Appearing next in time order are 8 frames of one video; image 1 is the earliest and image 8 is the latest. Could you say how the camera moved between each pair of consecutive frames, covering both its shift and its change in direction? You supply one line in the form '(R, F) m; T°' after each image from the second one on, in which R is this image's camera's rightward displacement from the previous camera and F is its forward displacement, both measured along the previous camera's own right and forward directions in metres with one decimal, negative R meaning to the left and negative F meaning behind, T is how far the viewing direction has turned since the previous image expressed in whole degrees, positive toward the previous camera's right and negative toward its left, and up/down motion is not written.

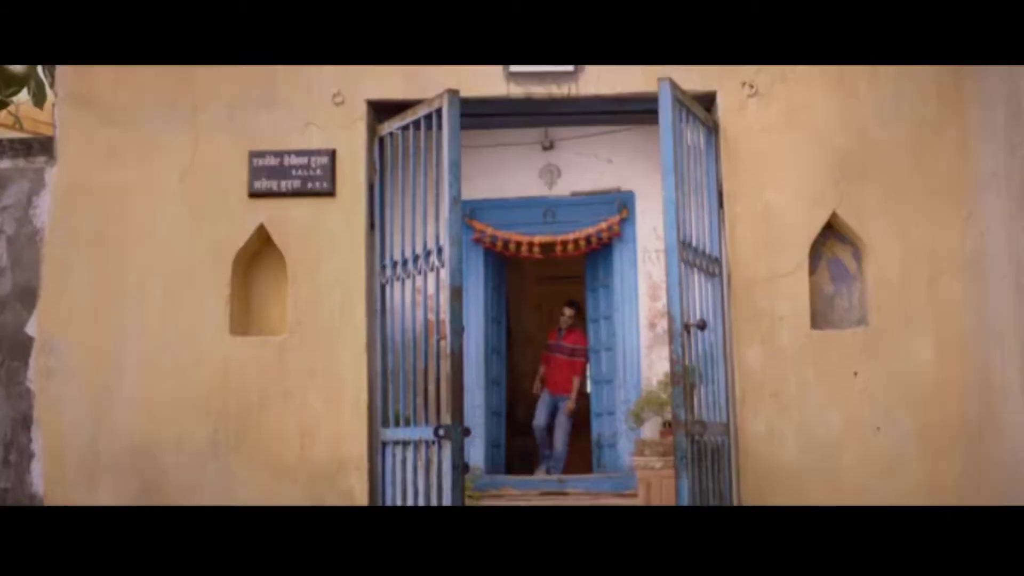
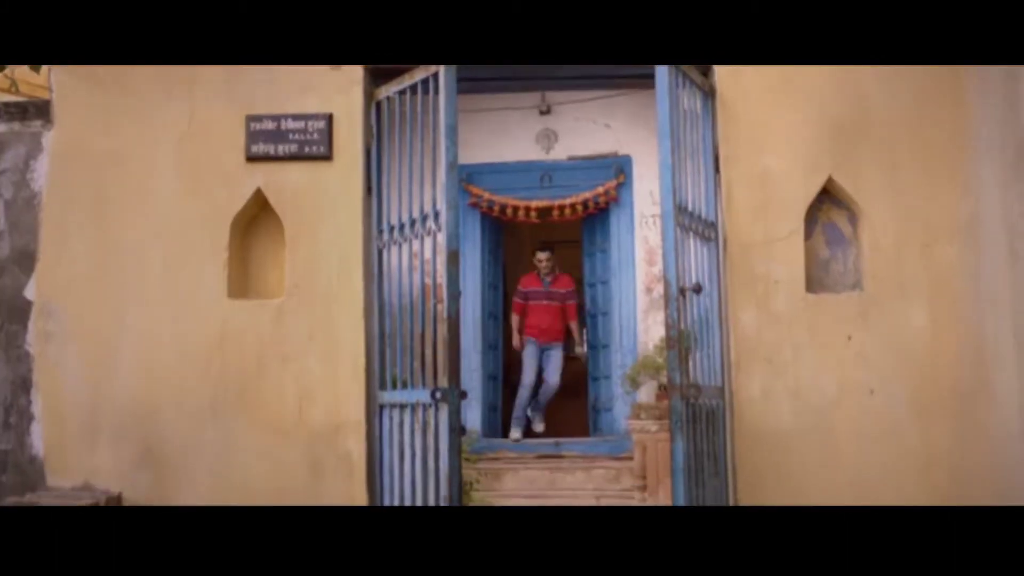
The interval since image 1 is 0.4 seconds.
(0.0, 0.0) m; 0°
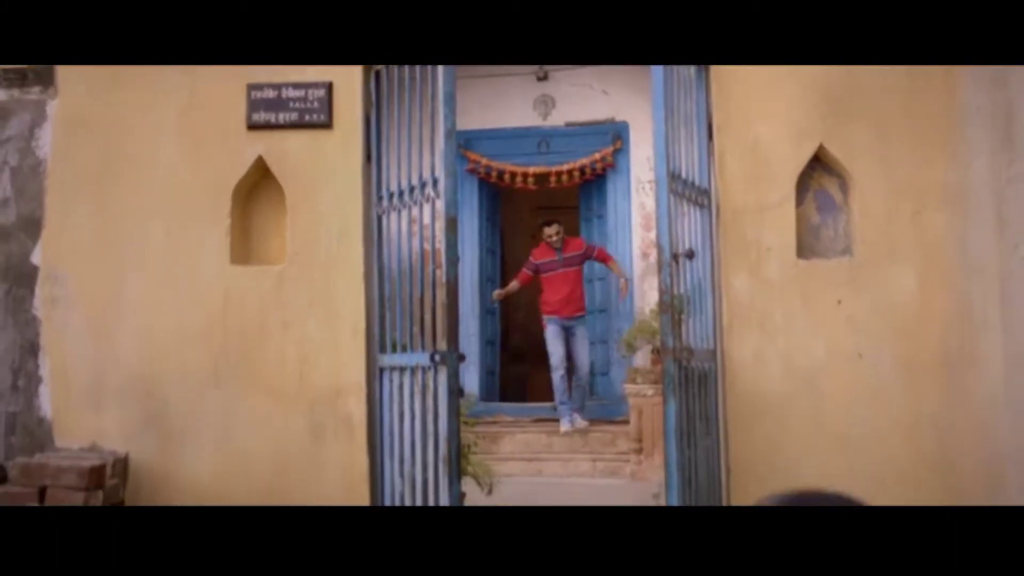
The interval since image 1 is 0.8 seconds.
(0.0, -0.1) m; 0°
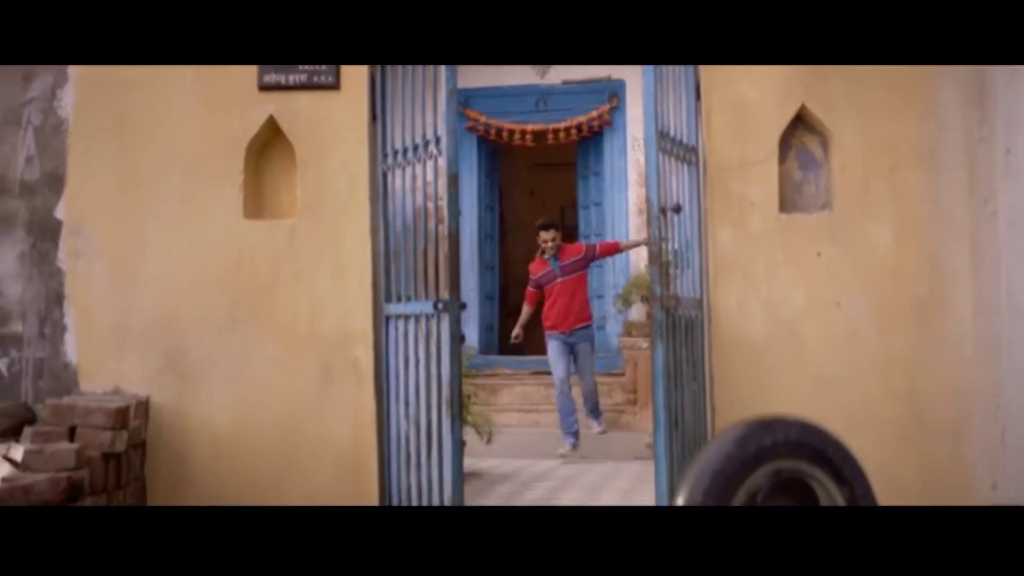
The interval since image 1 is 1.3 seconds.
(0.0, -0.2) m; 0°
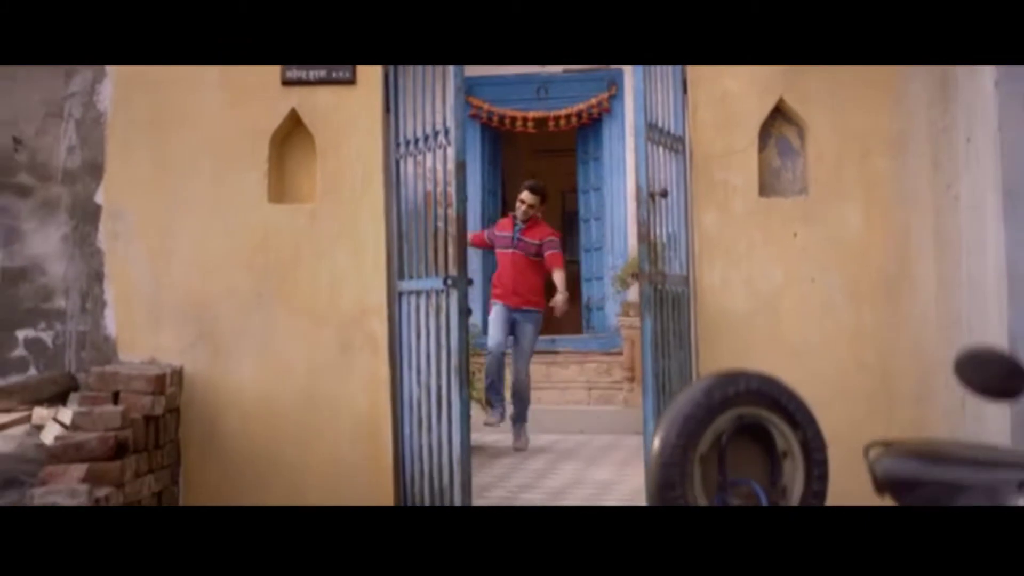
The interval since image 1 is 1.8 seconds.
(0.0, -0.3) m; 0°
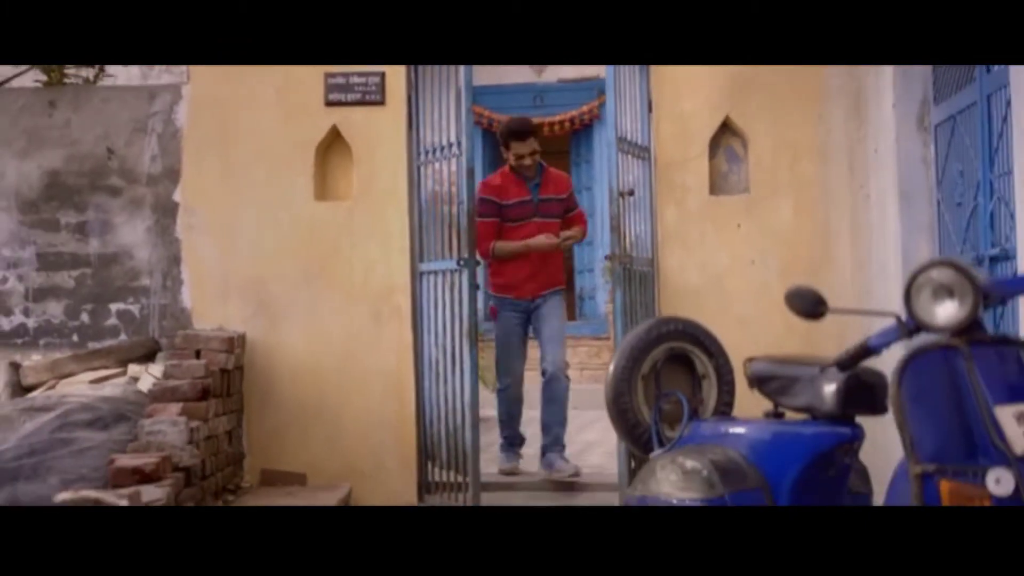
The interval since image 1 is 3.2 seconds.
(0.0, -0.9) m; 0°
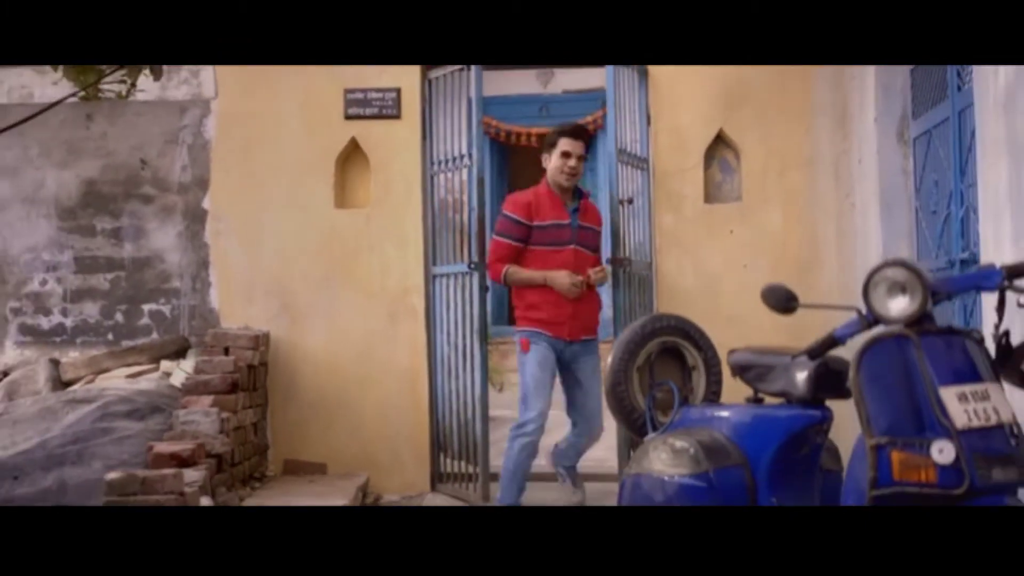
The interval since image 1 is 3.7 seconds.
(0.0, -0.3) m; 0°
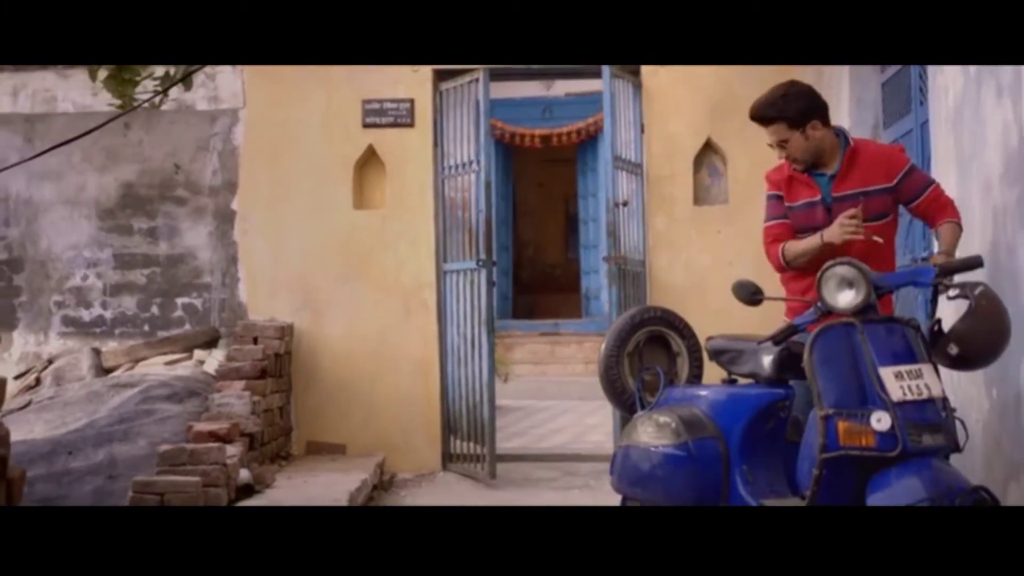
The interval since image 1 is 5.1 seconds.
(0.0, -0.4) m; 0°
